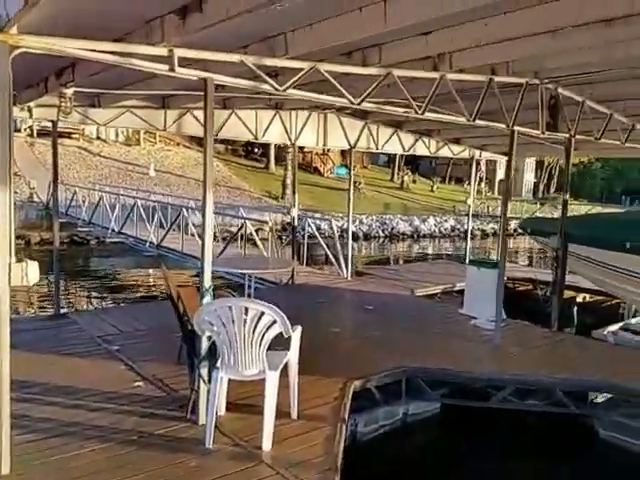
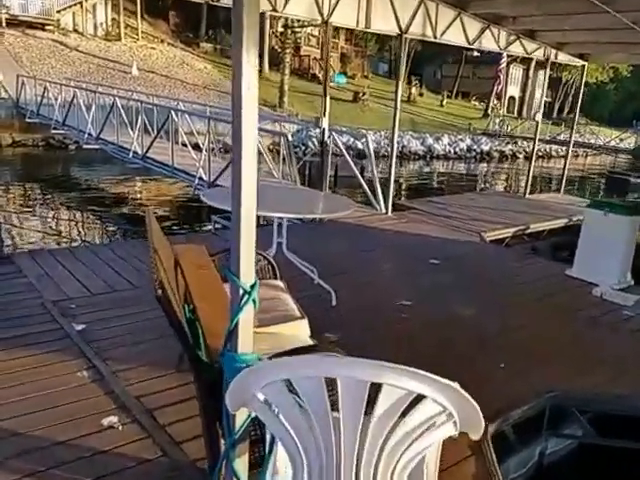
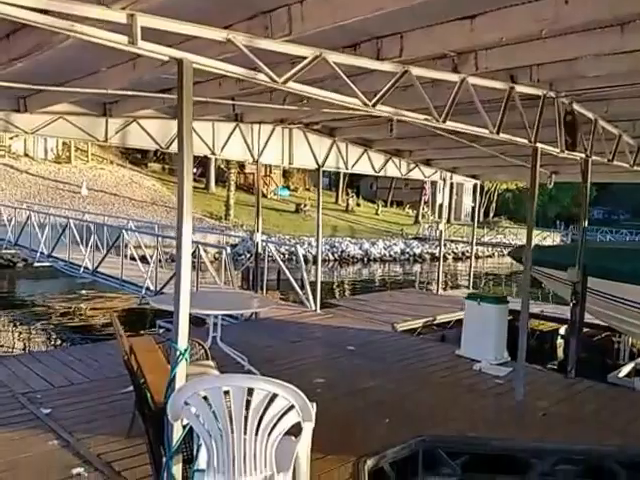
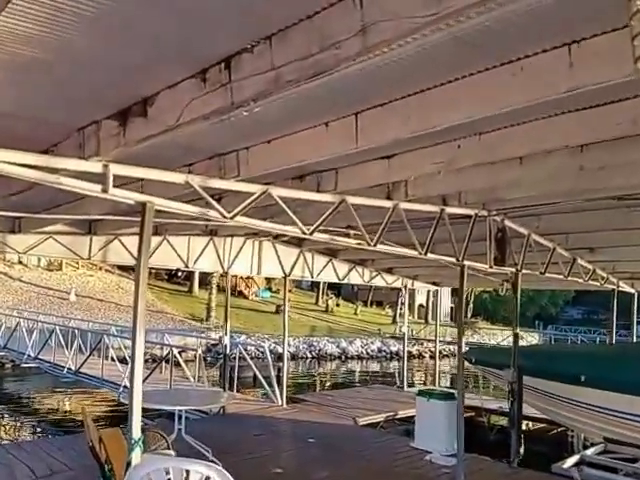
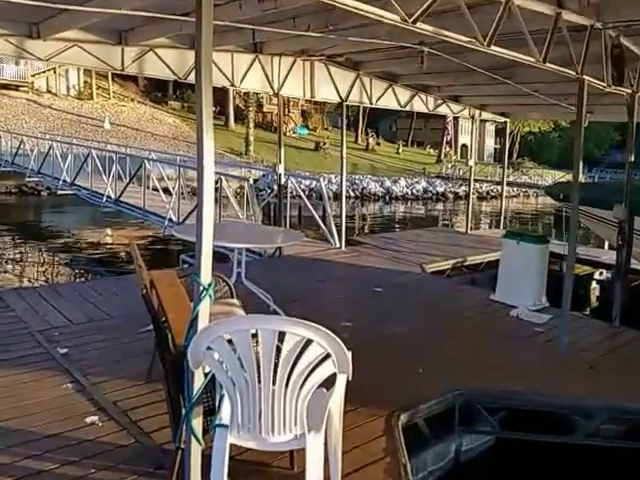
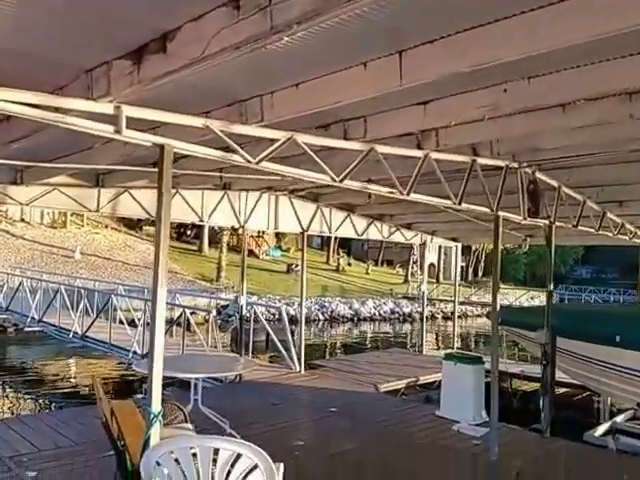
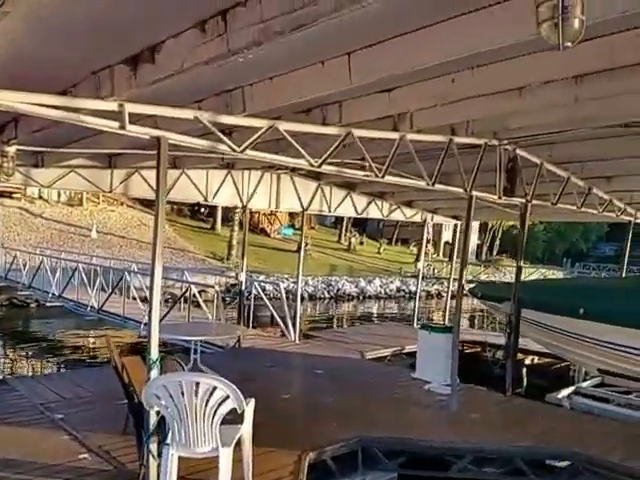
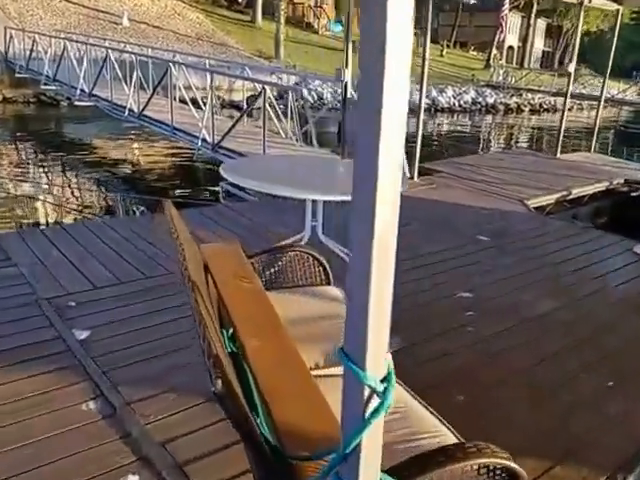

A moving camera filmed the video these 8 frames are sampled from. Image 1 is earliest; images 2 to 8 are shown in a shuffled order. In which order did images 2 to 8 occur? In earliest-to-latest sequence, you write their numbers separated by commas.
7, 4, 6, 3, 5, 2, 8
